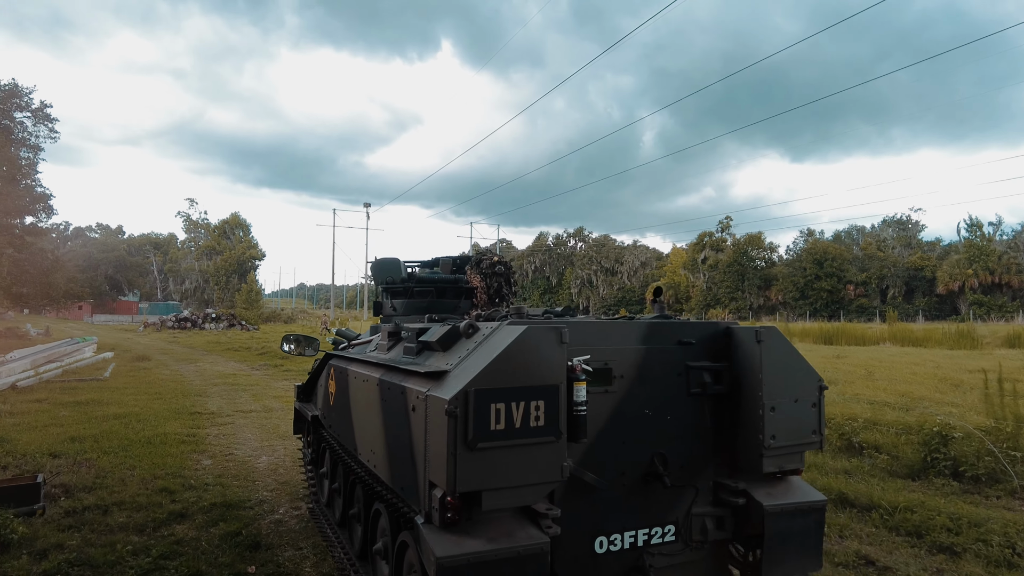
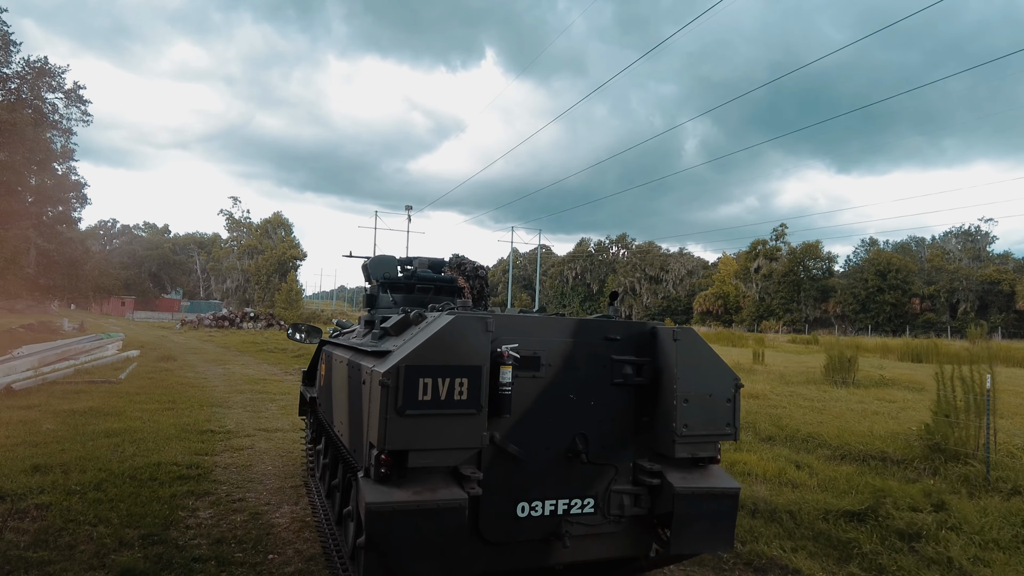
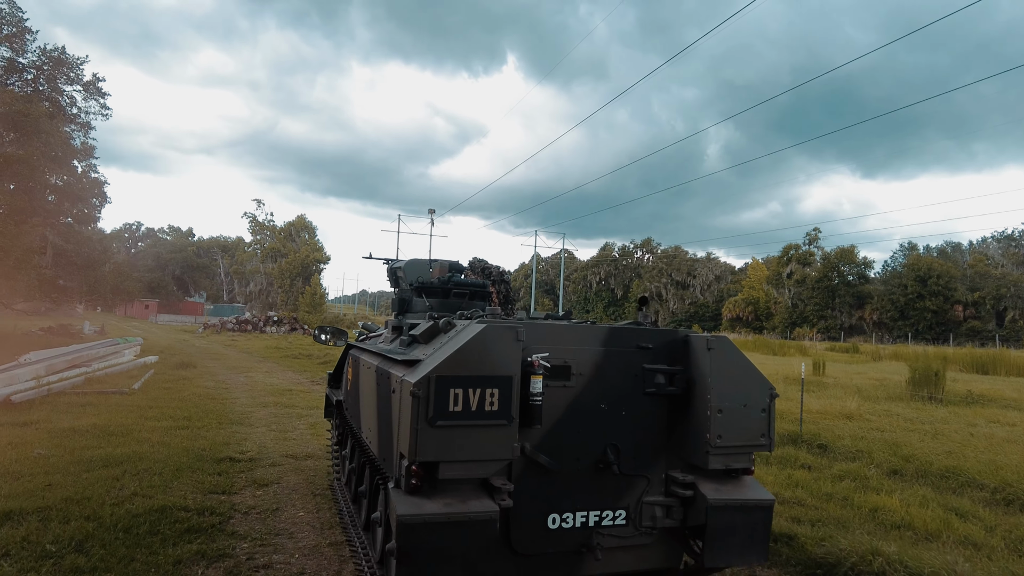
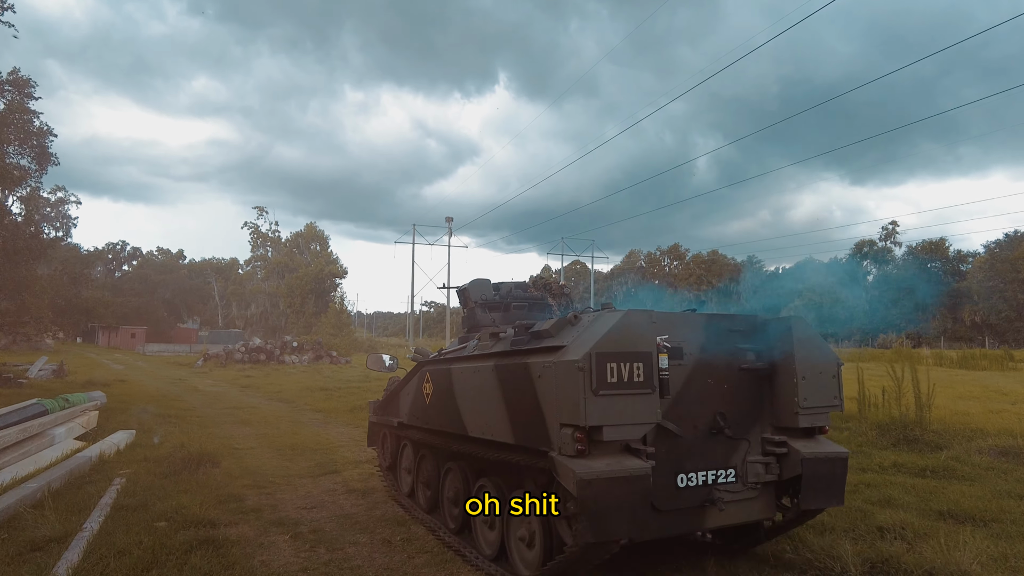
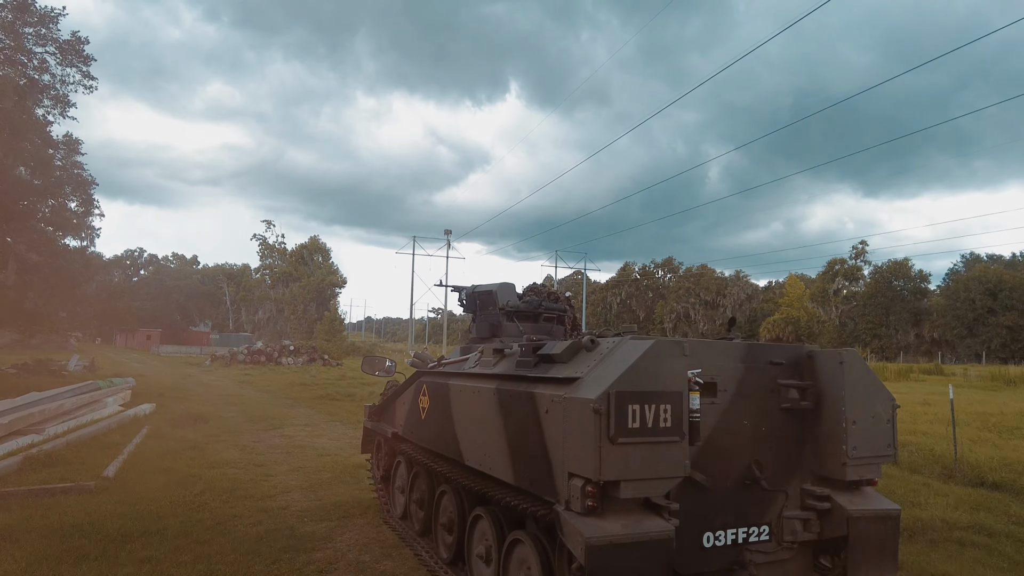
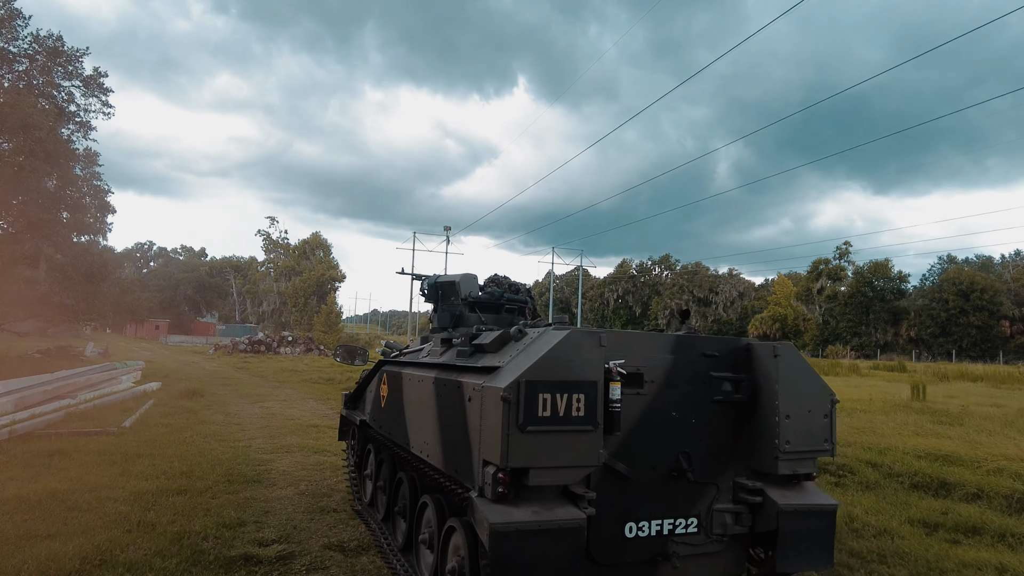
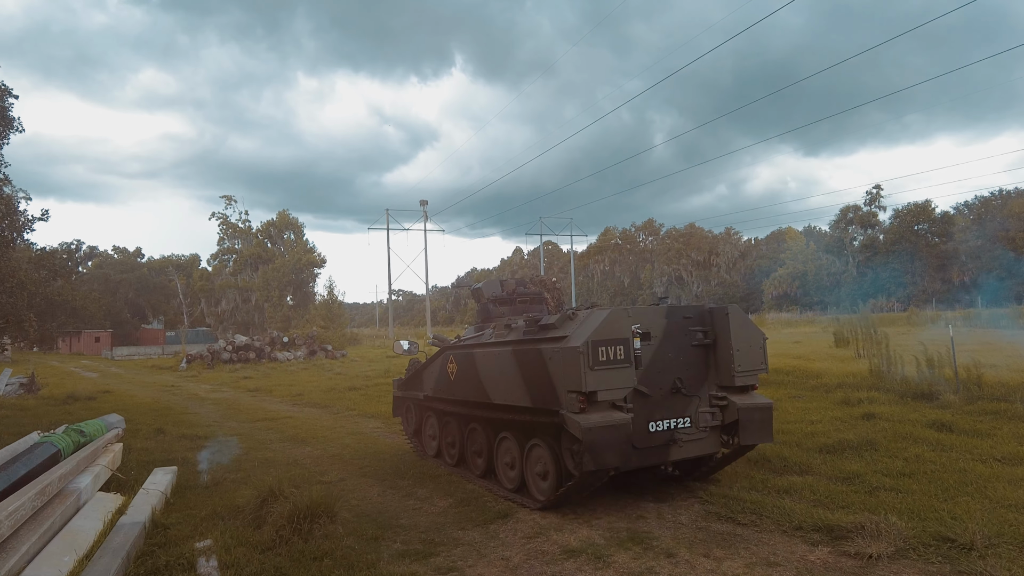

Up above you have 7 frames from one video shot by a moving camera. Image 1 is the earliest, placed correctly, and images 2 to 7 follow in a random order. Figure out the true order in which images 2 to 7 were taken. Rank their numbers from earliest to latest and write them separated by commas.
2, 3, 6, 5, 4, 7
